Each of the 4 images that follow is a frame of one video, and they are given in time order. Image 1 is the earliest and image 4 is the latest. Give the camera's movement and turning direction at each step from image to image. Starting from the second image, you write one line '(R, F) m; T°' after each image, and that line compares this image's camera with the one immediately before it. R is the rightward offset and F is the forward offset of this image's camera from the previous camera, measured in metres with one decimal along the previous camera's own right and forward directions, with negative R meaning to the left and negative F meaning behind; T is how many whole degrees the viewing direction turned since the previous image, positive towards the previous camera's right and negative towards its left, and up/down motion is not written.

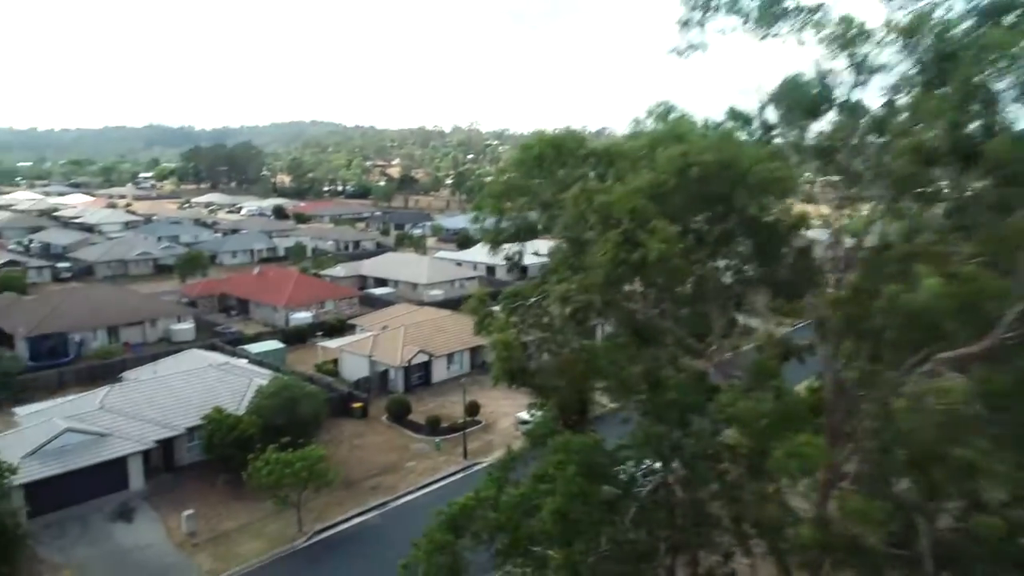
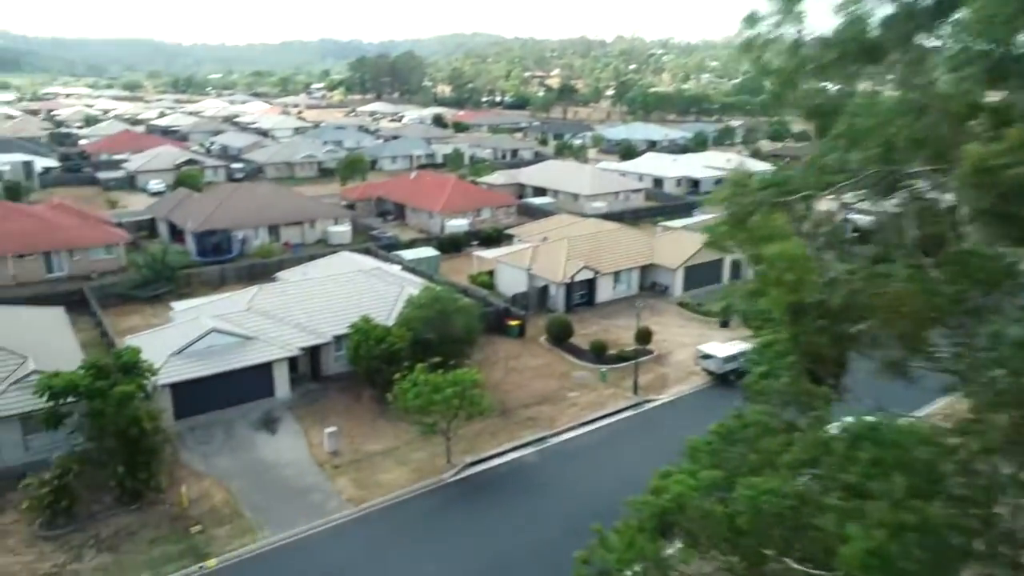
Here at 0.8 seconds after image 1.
(-1.4, +5.1) m; -12°
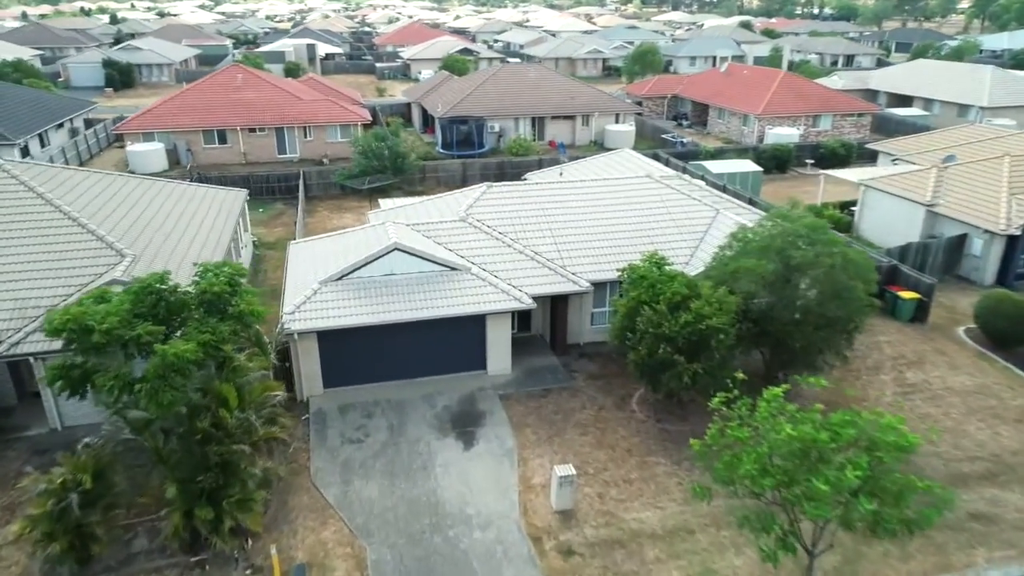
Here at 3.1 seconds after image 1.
(-3.2, +12.9) m; -20°
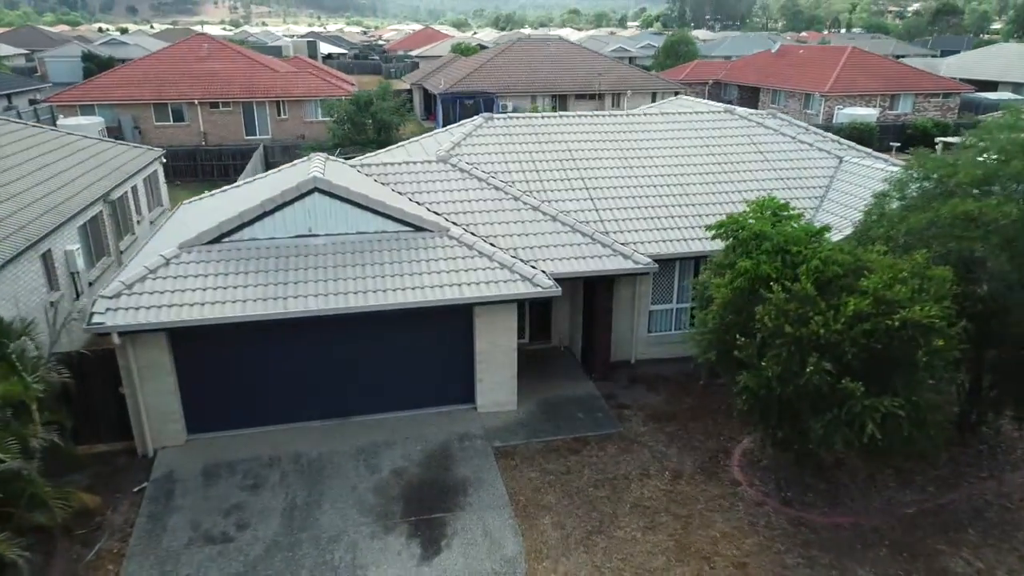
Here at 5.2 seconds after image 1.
(+0.1, +6.8) m; -1°
